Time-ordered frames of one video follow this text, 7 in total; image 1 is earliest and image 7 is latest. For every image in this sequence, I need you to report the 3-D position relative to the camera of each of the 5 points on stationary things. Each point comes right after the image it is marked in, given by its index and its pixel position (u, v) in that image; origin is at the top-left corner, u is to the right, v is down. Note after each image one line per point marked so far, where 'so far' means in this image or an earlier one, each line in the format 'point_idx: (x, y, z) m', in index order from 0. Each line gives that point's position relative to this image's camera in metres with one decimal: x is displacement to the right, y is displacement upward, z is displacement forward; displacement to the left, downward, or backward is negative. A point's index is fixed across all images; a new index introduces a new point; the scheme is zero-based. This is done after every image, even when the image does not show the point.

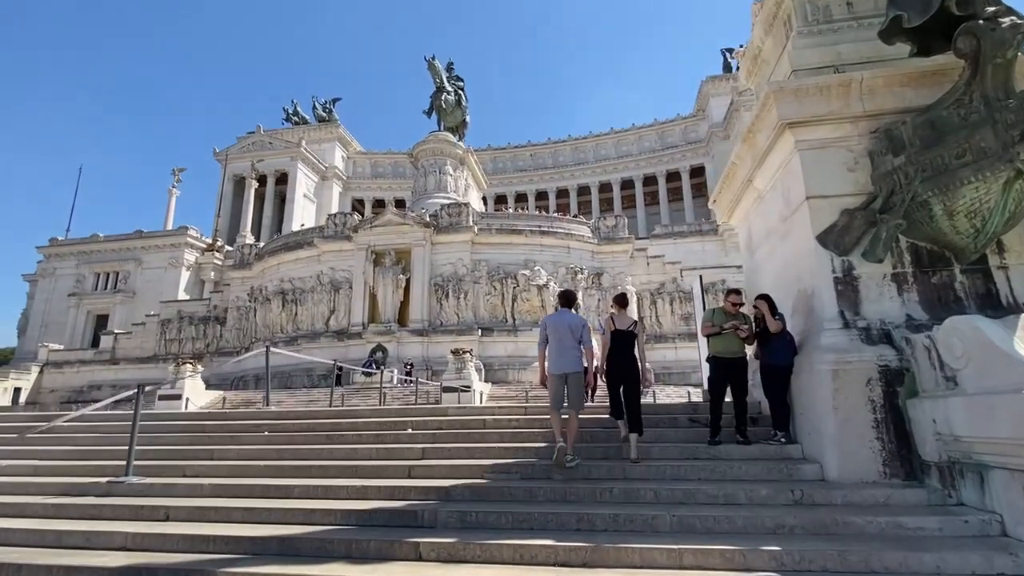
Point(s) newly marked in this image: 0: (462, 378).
0: (-1.7, -3.1, +17.7) m
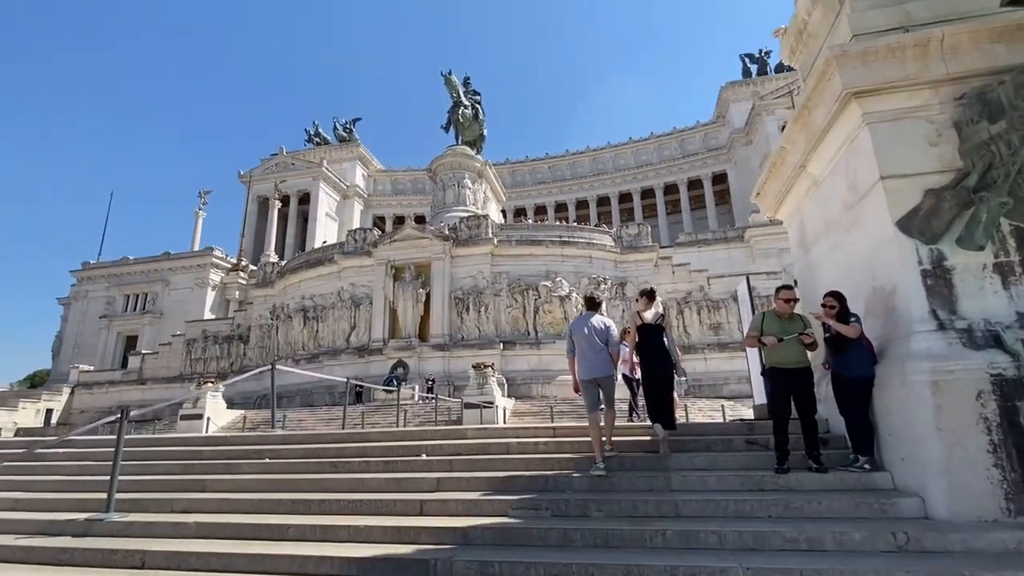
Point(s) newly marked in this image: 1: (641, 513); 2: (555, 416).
0: (-0.9, -3.5, +17.1) m
1: (+0.9, -1.6, +3.7) m
2: (+1.4, -4.5, +17.6) m
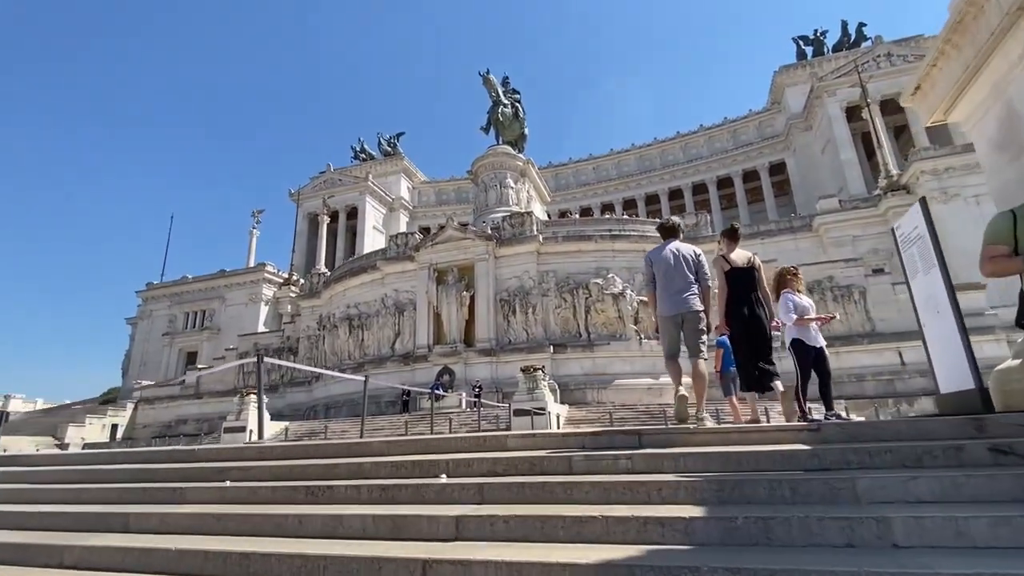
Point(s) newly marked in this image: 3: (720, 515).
0: (+0.7, -3.3, +15.3) m
1: (+1.2, -1.1, +1.9) m
2: (+3.0, -4.2, +15.6) m
3: (+1.0, -1.1, +2.6) m
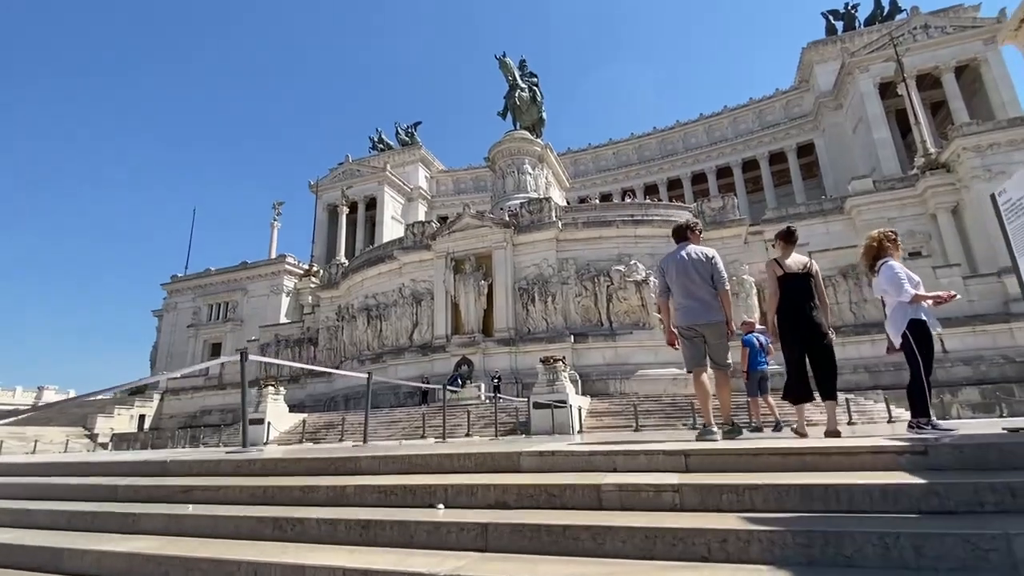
0: (+1.2, -2.9, +14.6) m
1: (+1.2, -1.1, +1.2) m
2: (+3.6, -3.8, +14.8) m
3: (+1.1, -1.1, +1.9) m
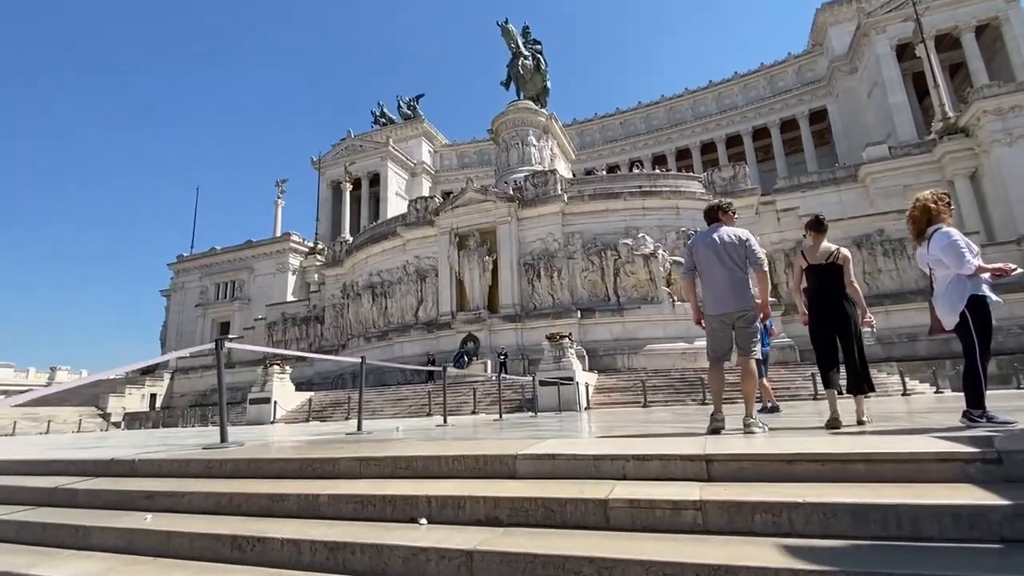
0: (+1.4, -2.3, +14.3) m
1: (+1.2, -1.0, +0.8) m
2: (+3.8, -3.1, +14.5) m
3: (+1.0, -1.0, +1.5) m
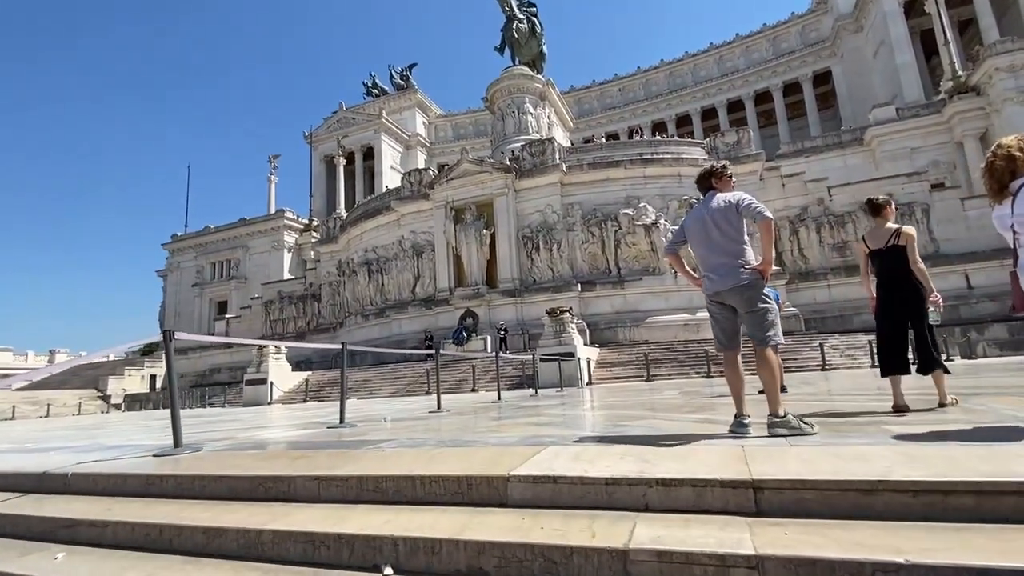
0: (+1.4, -1.5, +13.8) m
1: (+1.2, -1.0, +0.2) m
2: (+3.8, -2.3, +14.1) m
3: (+1.0, -1.0, +1.0) m
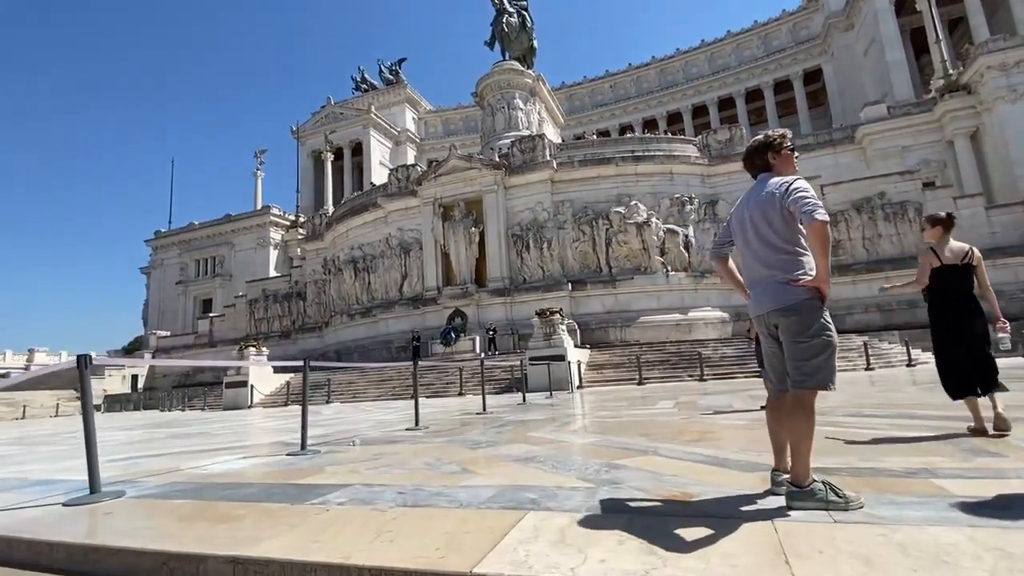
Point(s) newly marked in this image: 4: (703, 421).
0: (+1.0, -1.6, +13.3) m
1: (+1.1, -1.2, -0.3) m
2: (+3.4, -2.4, +13.6) m
3: (+0.9, -1.1, +0.5) m
4: (+2.0, -1.4, +5.5) m
